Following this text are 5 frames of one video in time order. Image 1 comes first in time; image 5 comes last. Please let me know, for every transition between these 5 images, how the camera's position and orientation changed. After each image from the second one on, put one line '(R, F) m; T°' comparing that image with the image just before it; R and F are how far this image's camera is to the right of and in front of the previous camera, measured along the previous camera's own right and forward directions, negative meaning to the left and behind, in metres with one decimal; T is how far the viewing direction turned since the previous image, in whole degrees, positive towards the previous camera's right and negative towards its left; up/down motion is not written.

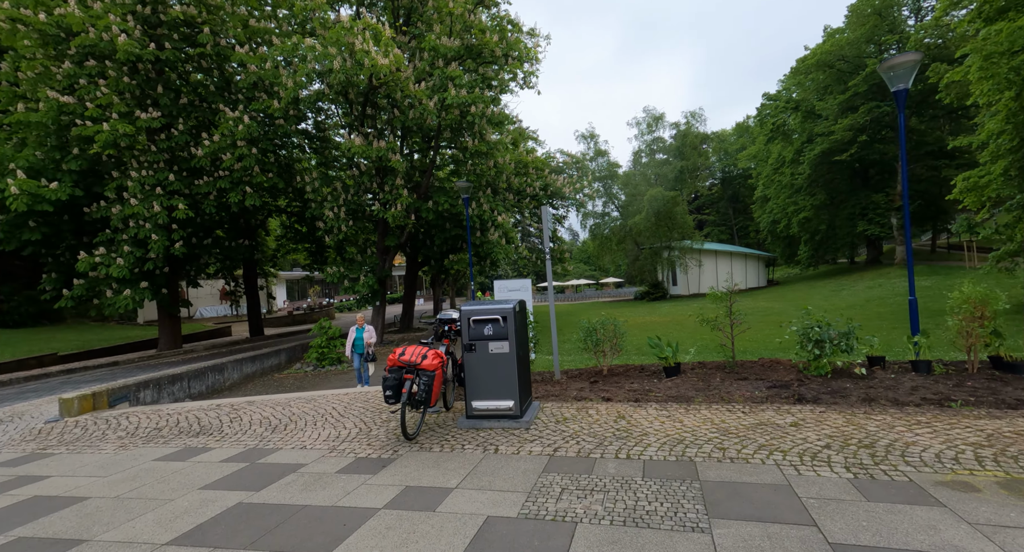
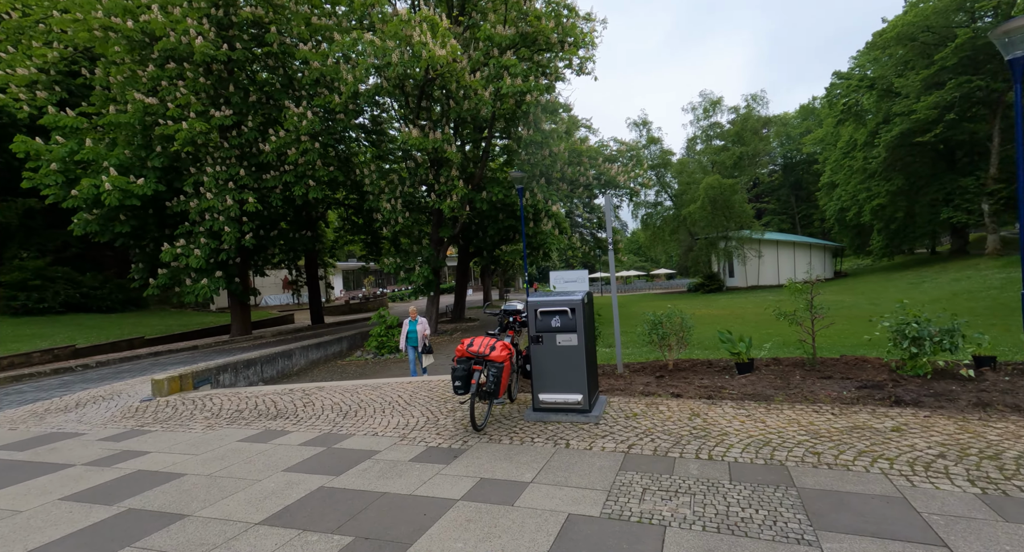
(-0.1, 0.0) m; -6°
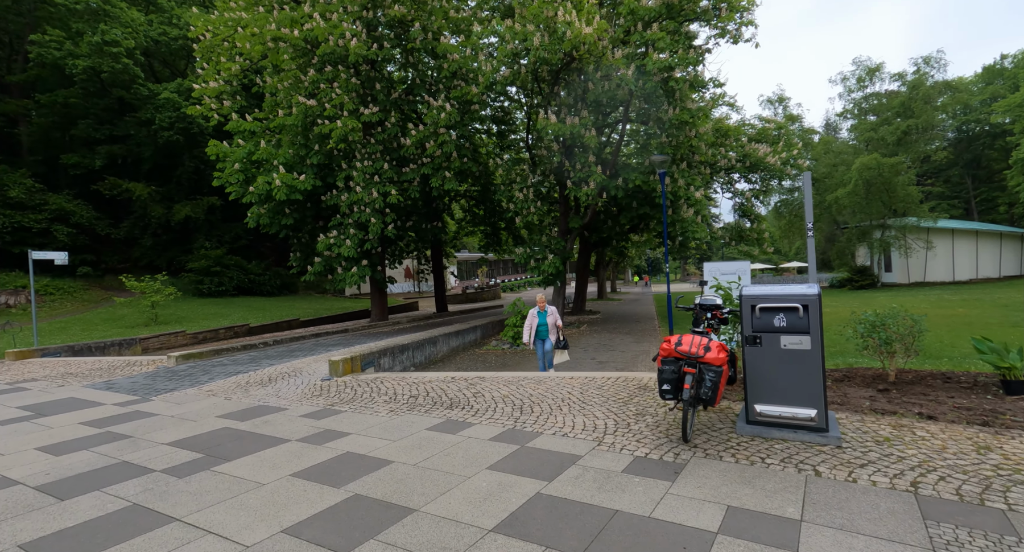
(-0.7, +0.3) m; -12°
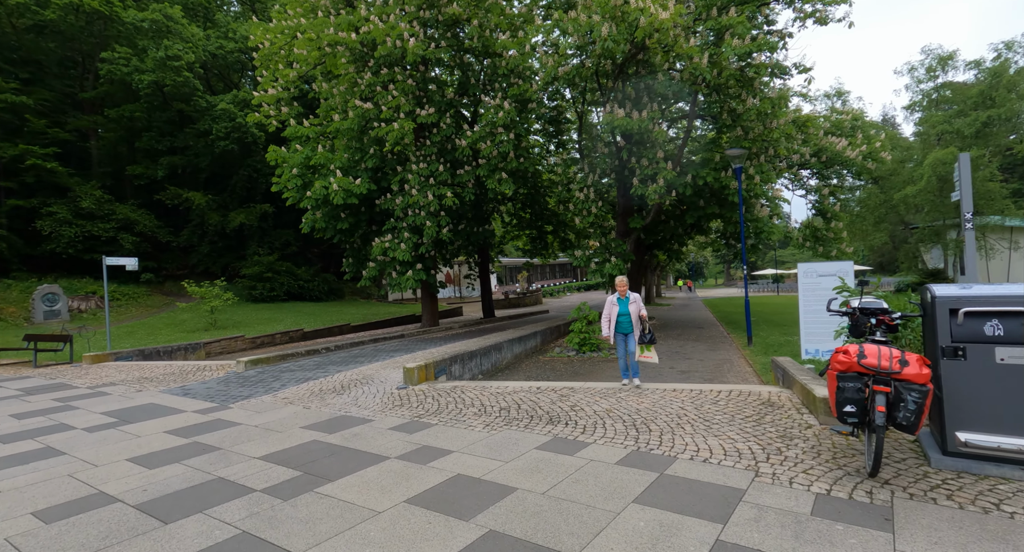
(-0.6, +0.4) m; -4°
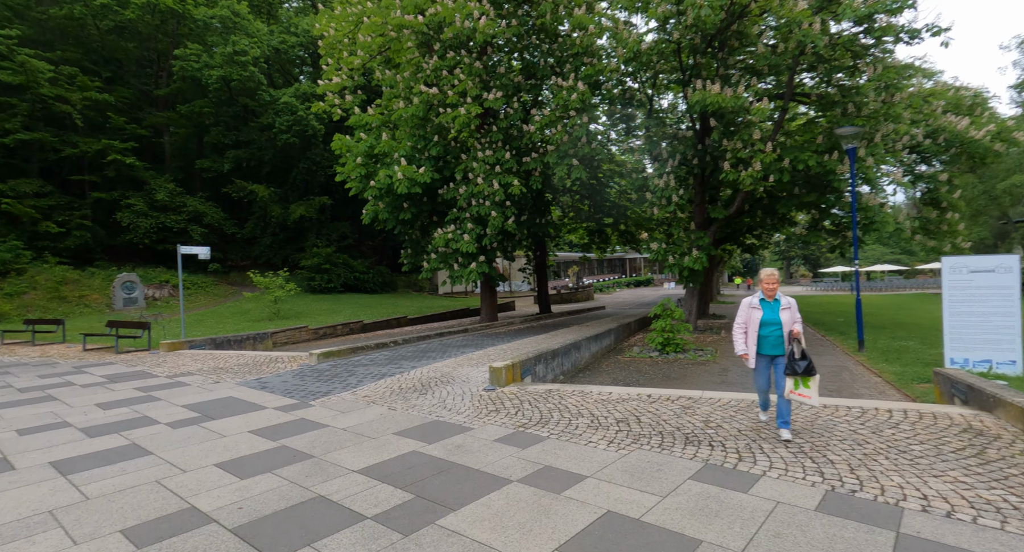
(-0.7, +0.7) m; -5°
